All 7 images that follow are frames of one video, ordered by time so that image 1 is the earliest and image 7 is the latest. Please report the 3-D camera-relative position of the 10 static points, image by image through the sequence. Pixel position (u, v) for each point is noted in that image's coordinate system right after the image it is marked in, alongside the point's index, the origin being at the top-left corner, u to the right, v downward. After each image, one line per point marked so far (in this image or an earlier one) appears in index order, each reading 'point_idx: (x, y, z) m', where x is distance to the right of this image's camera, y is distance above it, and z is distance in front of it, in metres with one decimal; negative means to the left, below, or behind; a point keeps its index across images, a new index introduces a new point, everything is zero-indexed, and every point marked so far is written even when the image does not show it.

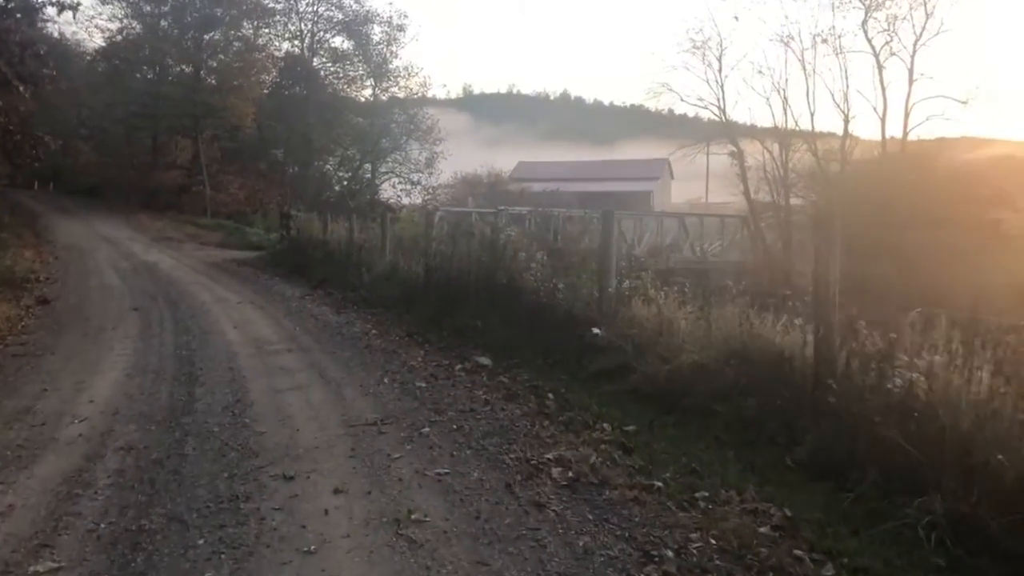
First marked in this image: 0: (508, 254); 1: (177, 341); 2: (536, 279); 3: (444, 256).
0: (0.0, +0.4, +11.7) m
1: (-4.4, -0.7, +12.4) m
2: (+0.3, +0.1, +10.8) m
3: (-1.0, +0.5, +13.7) m
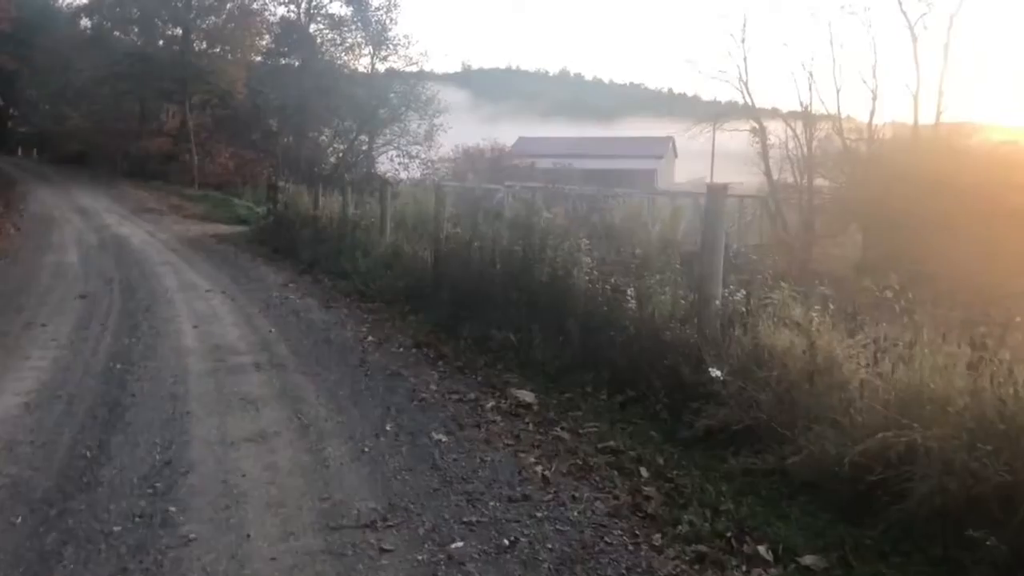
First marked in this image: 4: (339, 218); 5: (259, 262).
0: (+0.4, +0.4, +8.9) m
1: (-4.0, -0.6, +9.6) m
2: (+0.7, +0.1, +8.0) m
3: (-0.6, +0.5, +10.9) m
4: (-3.2, +1.3, +17.4) m
5: (-4.9, +0.5, +18.4) m
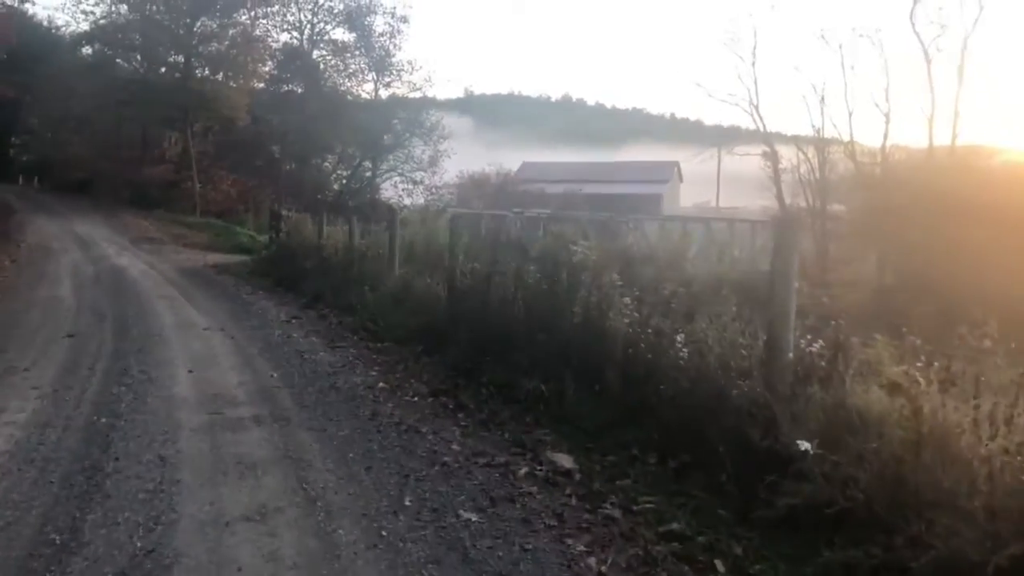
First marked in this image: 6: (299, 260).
0: (+0.6, +0.1, +8.0) m
1: (-3.8, -1.0, +8.7) m
2: (+0.9, -0.3, +7.1) m
3: (-0.4, +0.1, +10.0) m
4: (-2.9, +0.7, +16.6) m
5: (-4.6, -0.1, +17.5) m
6: (-4.2, +0.6, +18.7) m
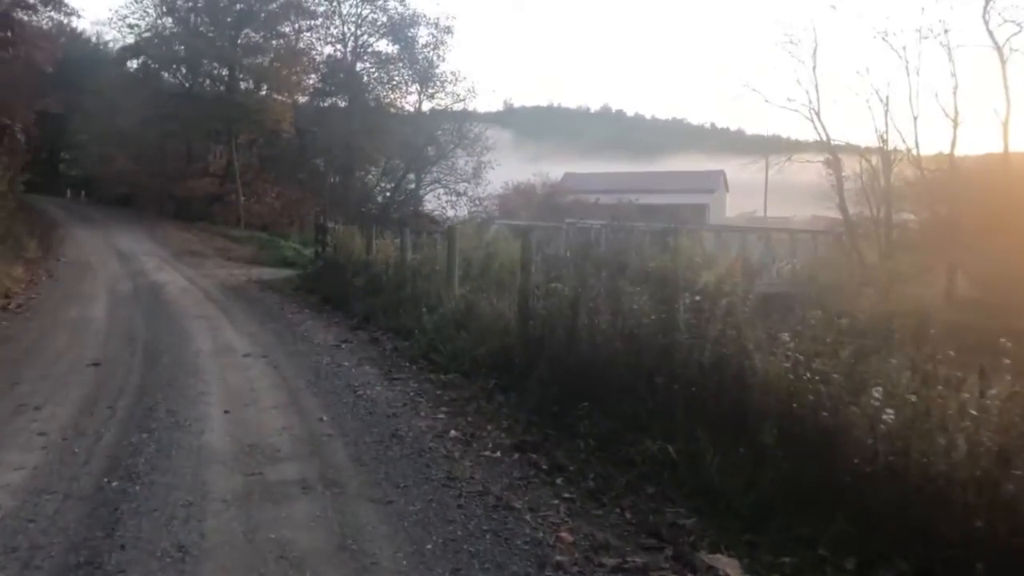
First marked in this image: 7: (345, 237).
0: (+1.4, -0.1, +6.3) m
1: (-3.0, -1.2, +7.2) m
2: (+1.6, -0.5, +5.4) m
3: (+0.5, -0.1, +8.4) m
4: (-1.8, +0.4, +15.0) m
5: (-3.5, -0.5, +16.0) m
6: (-3.0, +0.2, +17.2) m
7: (-3.4, +1.0, +19.0) m
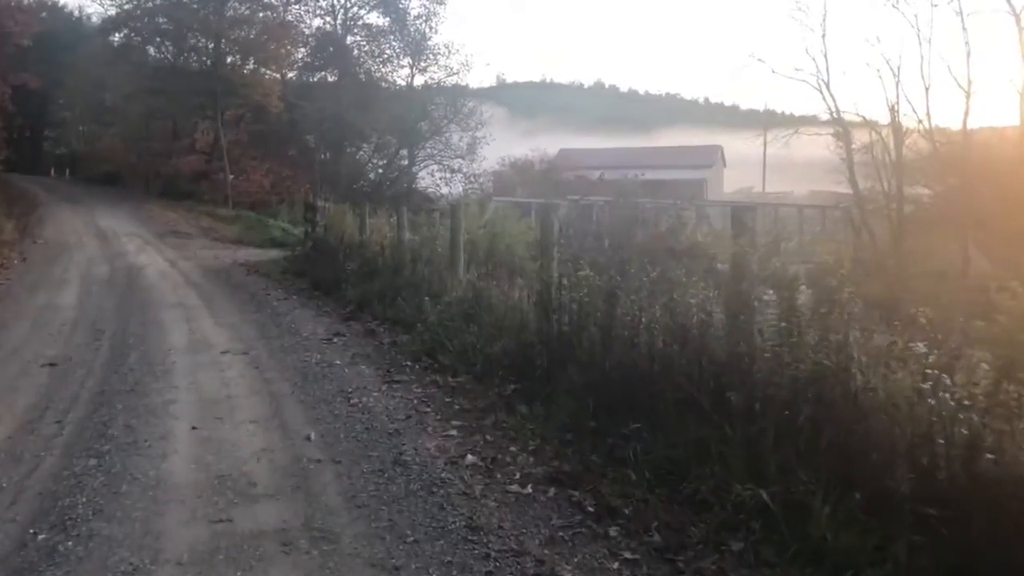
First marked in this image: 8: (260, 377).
0: (+1.6, -0.1, +4.9) m
1: (-2.8, -1.2, +5.8) m
2: (+1.8, -0.4, +4.0) m
3: (+0.6, 0.0, +7.0) m
4: (-1.7, +0.6, +13.6) m
5: (-3.4, -0.2, +14.6) m
6: (-2.9, +0.5, +15.8) m
7: (-3.3, +1.3, +17.6) m
8: (-2.4, -0.8, +9.0) m
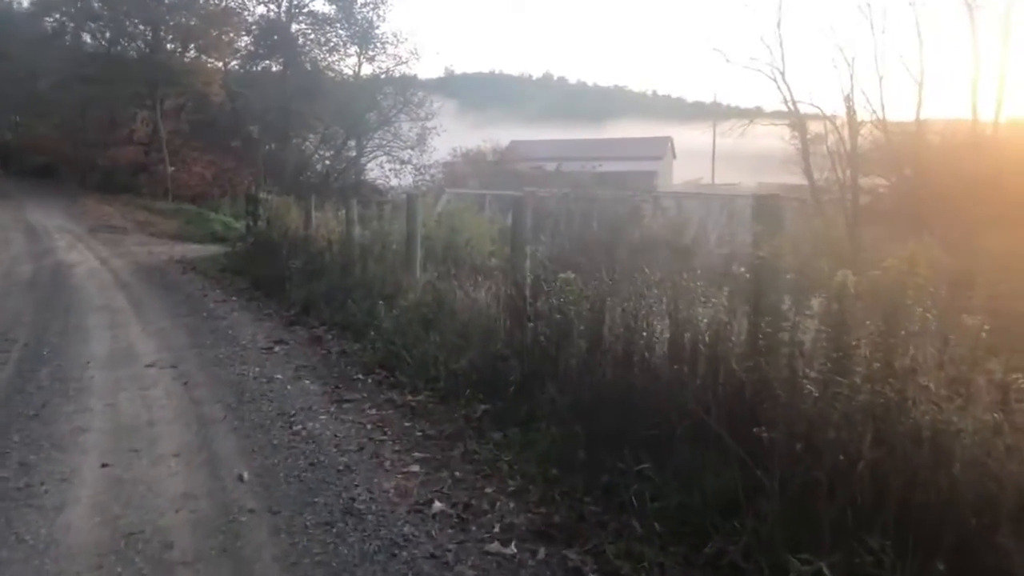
0: (+1.5, -0.1, +4.0) m
1: (-2.9, -1.3, +4.6) m
2: (+1.8, -0.5, +3.1) m
3: (+0.5, -0.1, +6.0) m
4: (-2.2, +0.6, +12.4) m
5: (-3.9, -0.2, +13.4) m
6: (-3.6, +0.5, +14.6) m
7: (-4.0, +1.3, +16.3) m
8: (-2.7, -0.9, +7.8) m
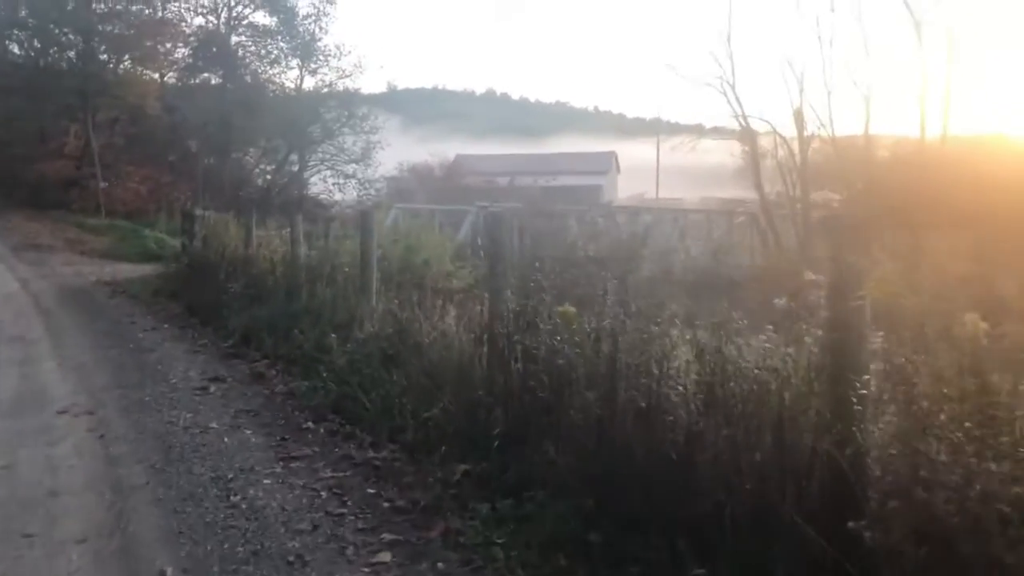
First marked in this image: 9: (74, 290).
0: (+1.6, -0.3, +3.0) m
1: (-2.9, -1.5, +3.3) m
2: (+1.9, -0.6, +2.1) m
3: (+0.4, -0.3, +4.9) m
4: (-2.7, +0.3, +11.2) m
5: (-4.4, -0.6, +12.0) m
6: (-4.1, +0.1, +13.2) m
7: (-4.7, +1.0, +15.0) m
8: (-2.8, -1.1, +6.5) m
9: (-8.2, 0.0, +17.6) m
